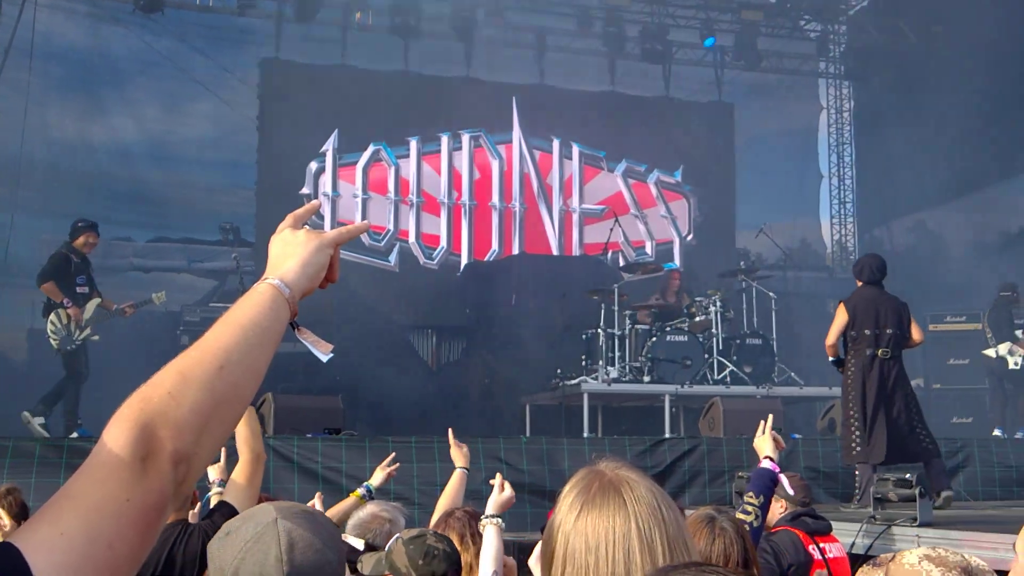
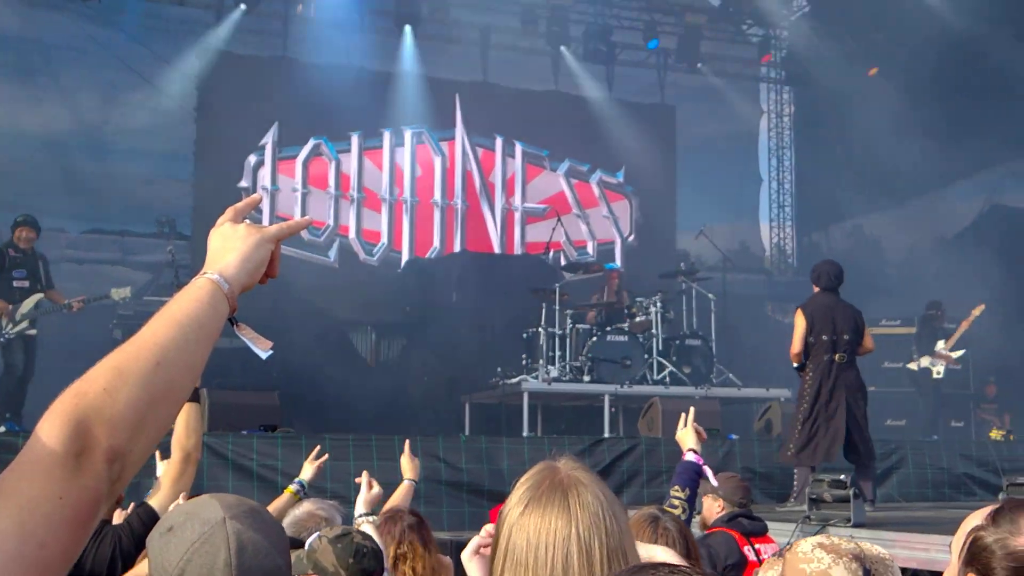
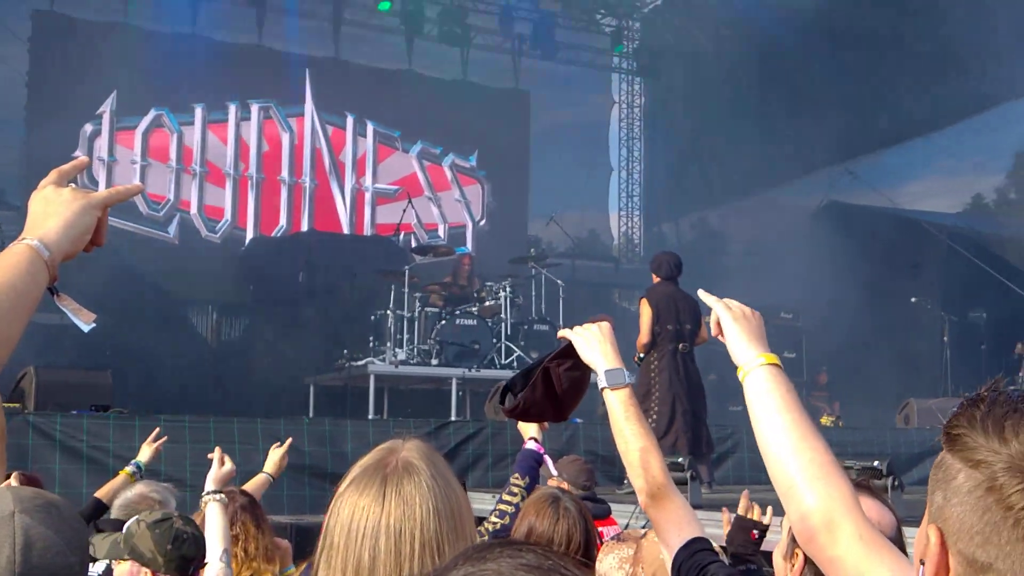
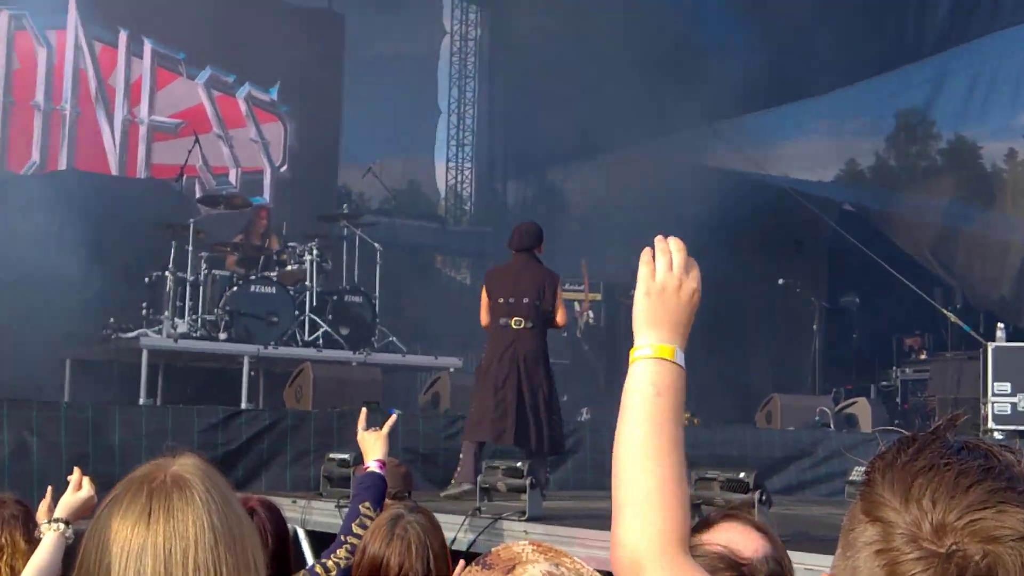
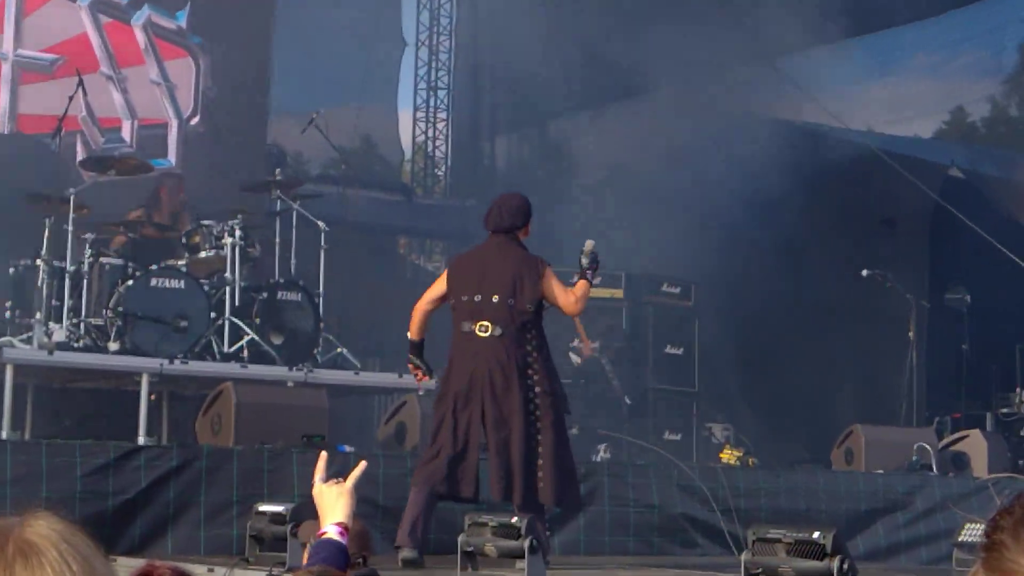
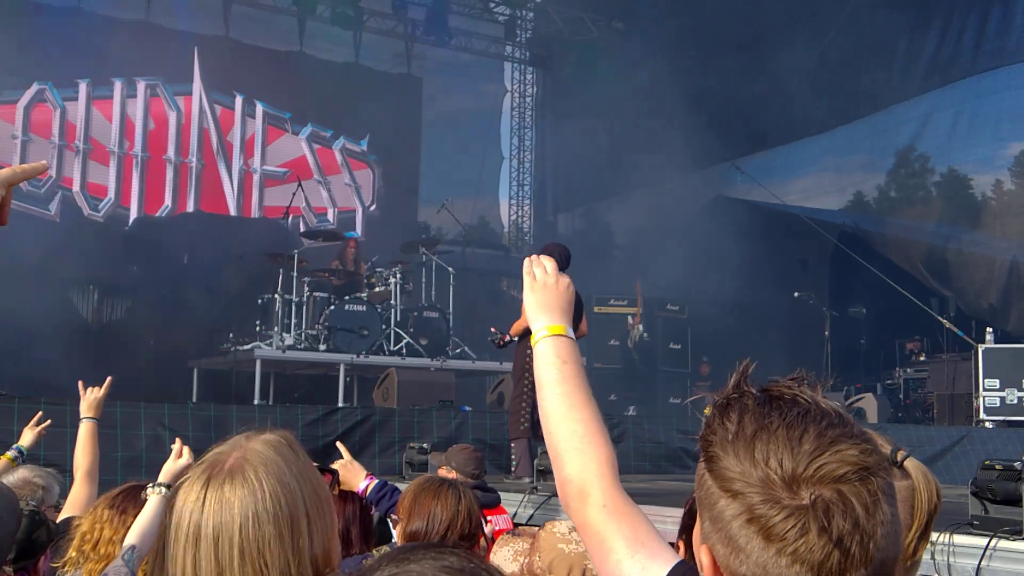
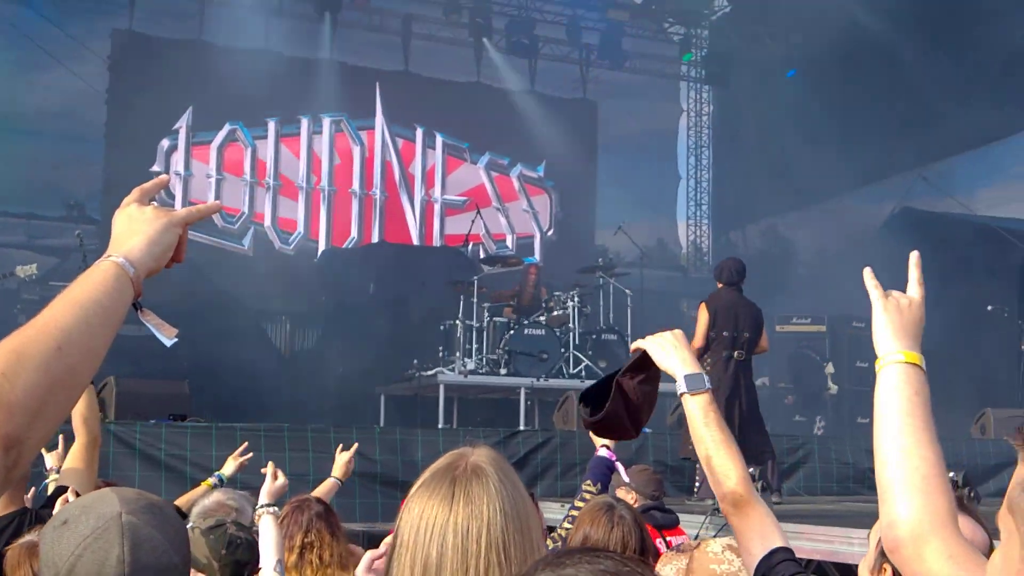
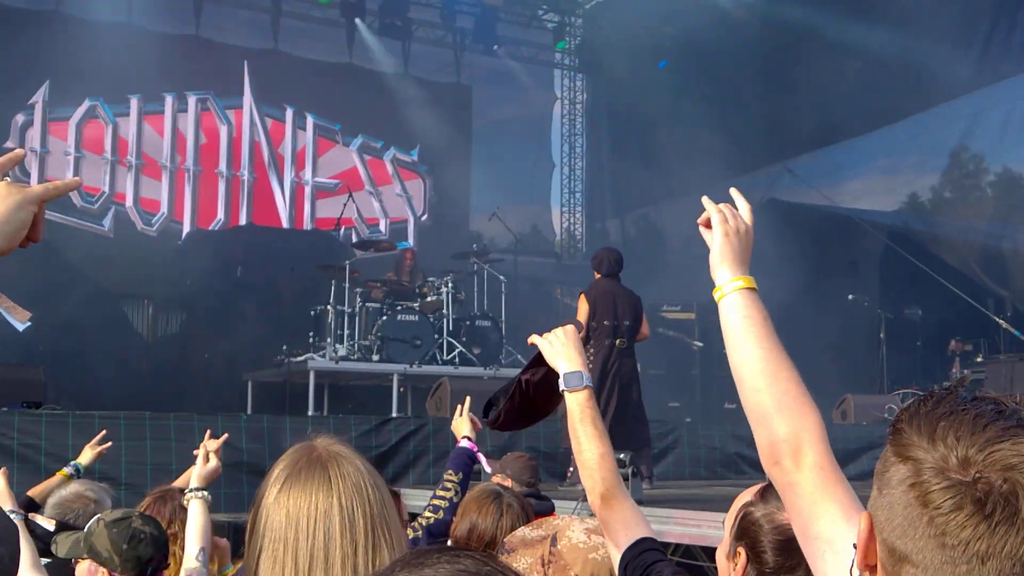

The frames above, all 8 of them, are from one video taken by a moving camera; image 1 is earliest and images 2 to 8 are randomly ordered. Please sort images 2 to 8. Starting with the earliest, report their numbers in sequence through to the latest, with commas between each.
2, 7, 3, 8, 6, 4, 5
